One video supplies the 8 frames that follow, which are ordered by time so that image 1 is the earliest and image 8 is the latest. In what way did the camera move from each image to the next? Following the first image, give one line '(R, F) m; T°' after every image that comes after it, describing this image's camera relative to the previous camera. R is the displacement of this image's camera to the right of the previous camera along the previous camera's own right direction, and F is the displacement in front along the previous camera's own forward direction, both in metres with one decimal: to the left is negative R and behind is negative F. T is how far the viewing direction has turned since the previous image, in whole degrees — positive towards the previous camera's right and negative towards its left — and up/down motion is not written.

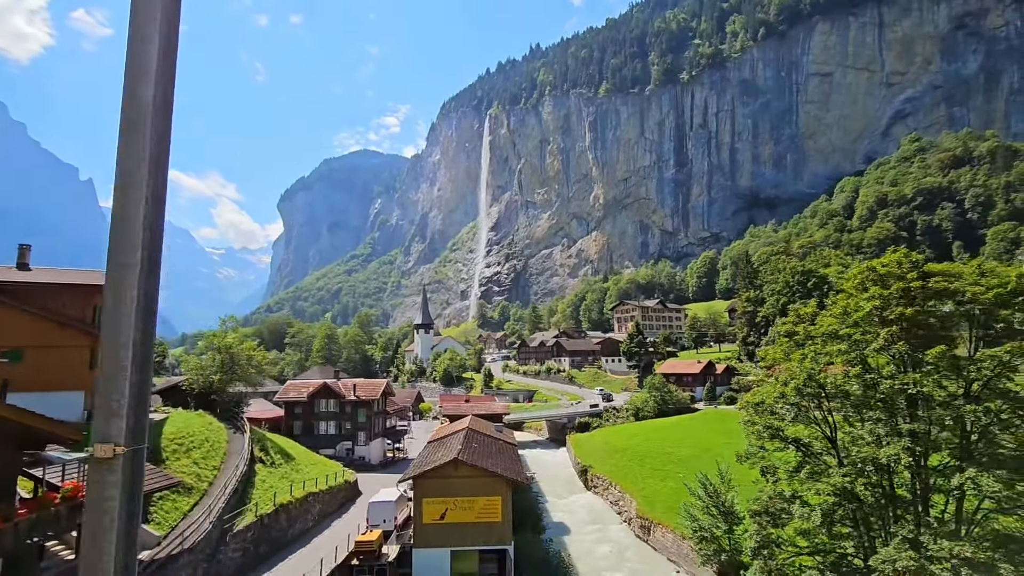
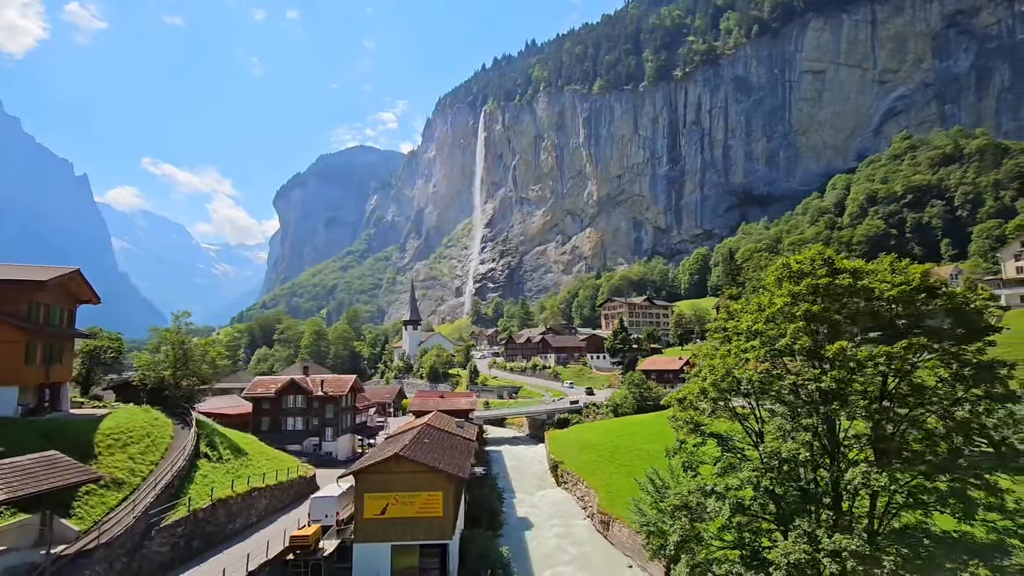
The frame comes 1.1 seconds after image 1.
(+2.1, -0.1) m; 0°
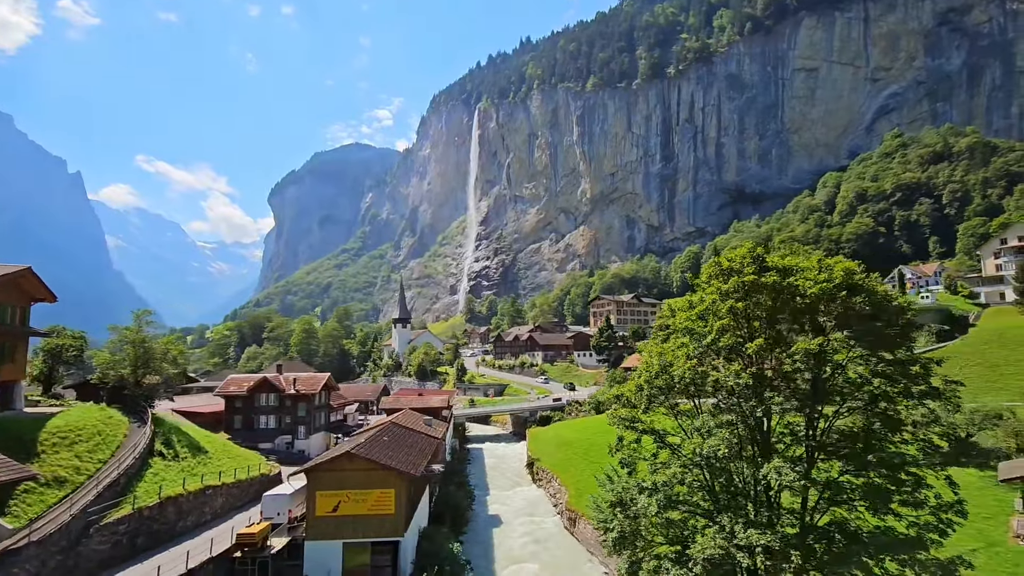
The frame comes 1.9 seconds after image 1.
(+1.7, -0.1) m; 0°
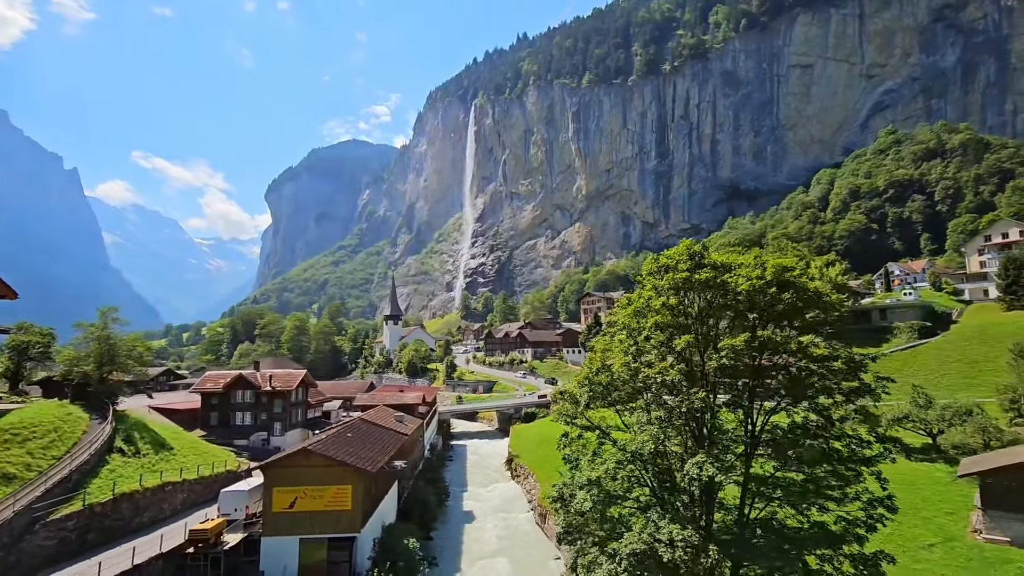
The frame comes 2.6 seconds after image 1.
(+1.6, 0.0) m; 0°
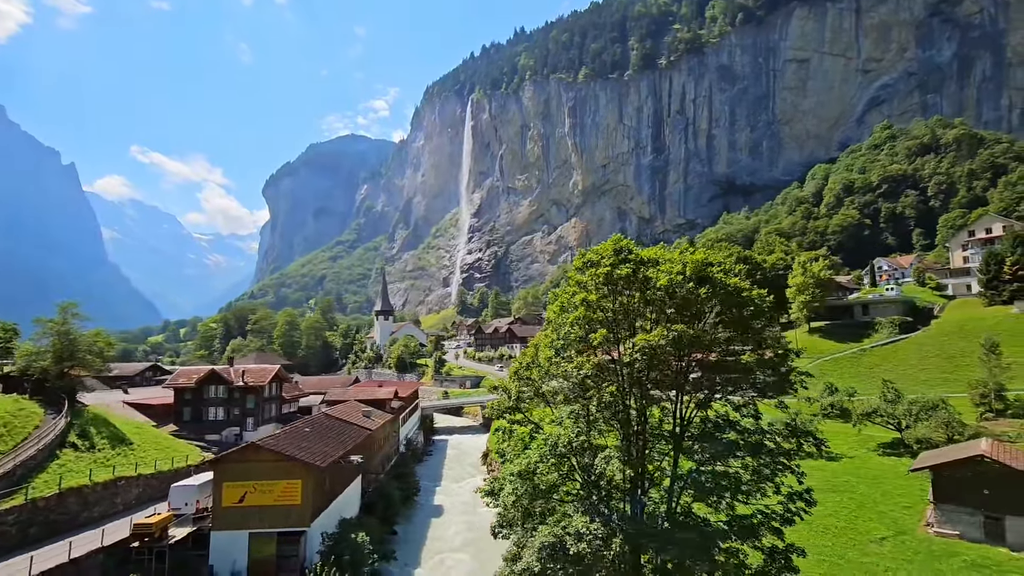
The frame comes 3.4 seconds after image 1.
(+1.9, 0.0) m; 0°
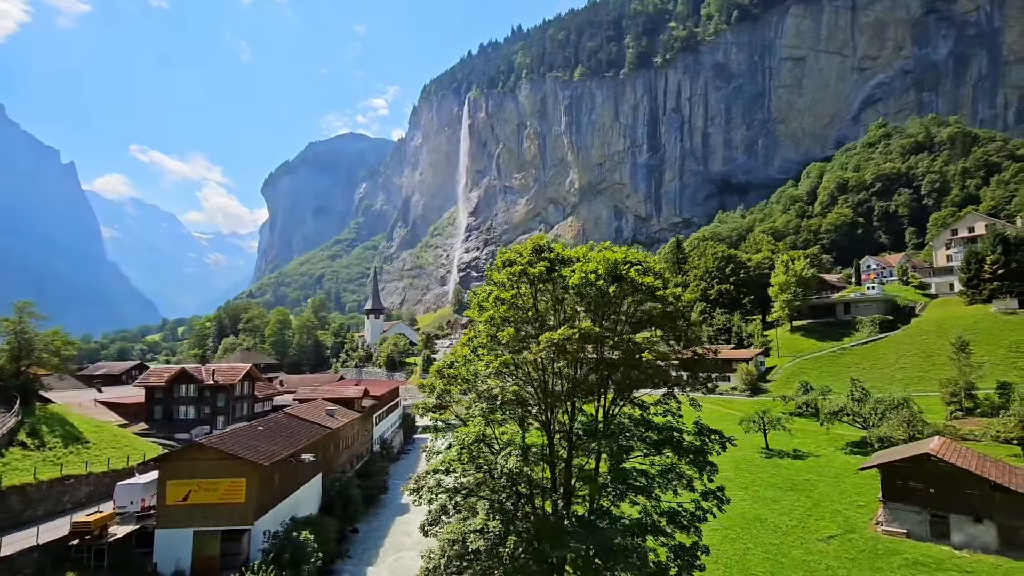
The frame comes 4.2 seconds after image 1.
(+2.1, 0.0) m; 0°
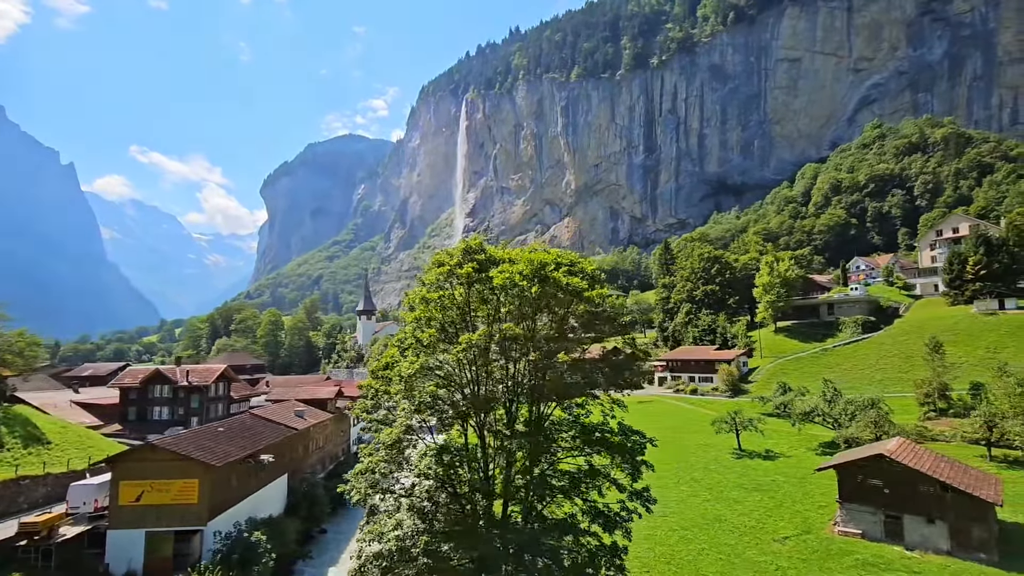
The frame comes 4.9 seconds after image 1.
(+1.8, 0.0) m; 0°
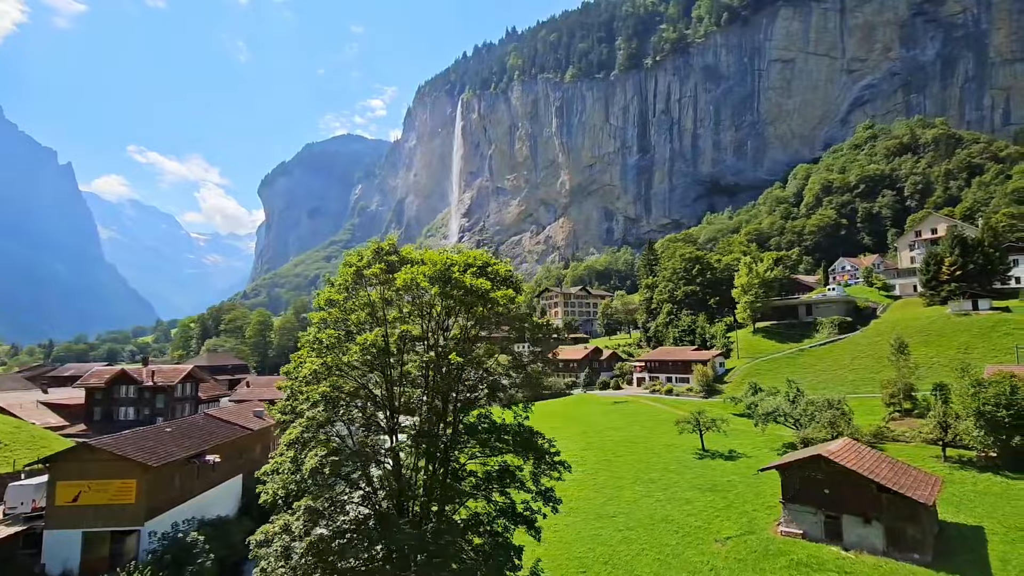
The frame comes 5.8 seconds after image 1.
(+2.3, 0.0) m; 0°
